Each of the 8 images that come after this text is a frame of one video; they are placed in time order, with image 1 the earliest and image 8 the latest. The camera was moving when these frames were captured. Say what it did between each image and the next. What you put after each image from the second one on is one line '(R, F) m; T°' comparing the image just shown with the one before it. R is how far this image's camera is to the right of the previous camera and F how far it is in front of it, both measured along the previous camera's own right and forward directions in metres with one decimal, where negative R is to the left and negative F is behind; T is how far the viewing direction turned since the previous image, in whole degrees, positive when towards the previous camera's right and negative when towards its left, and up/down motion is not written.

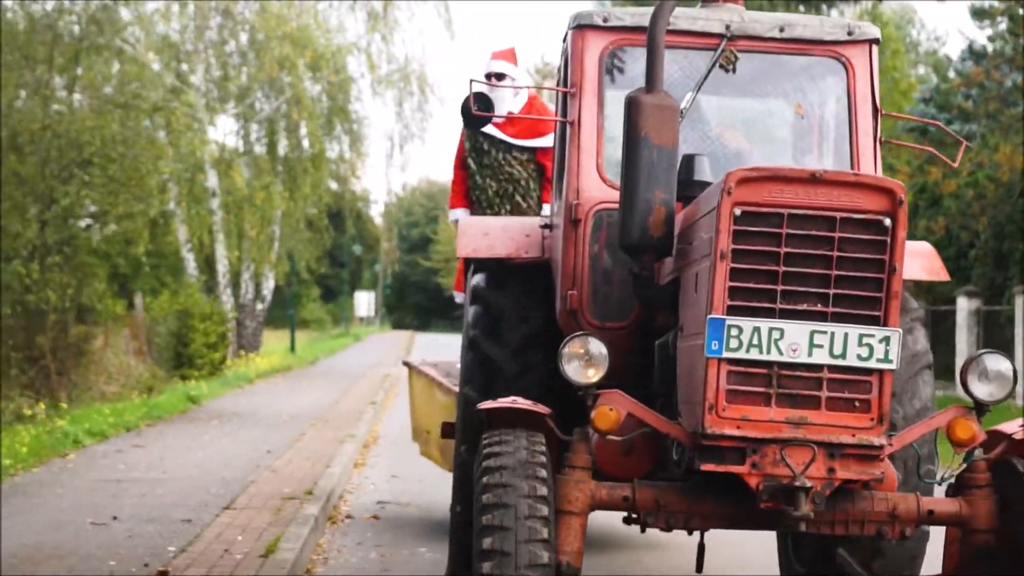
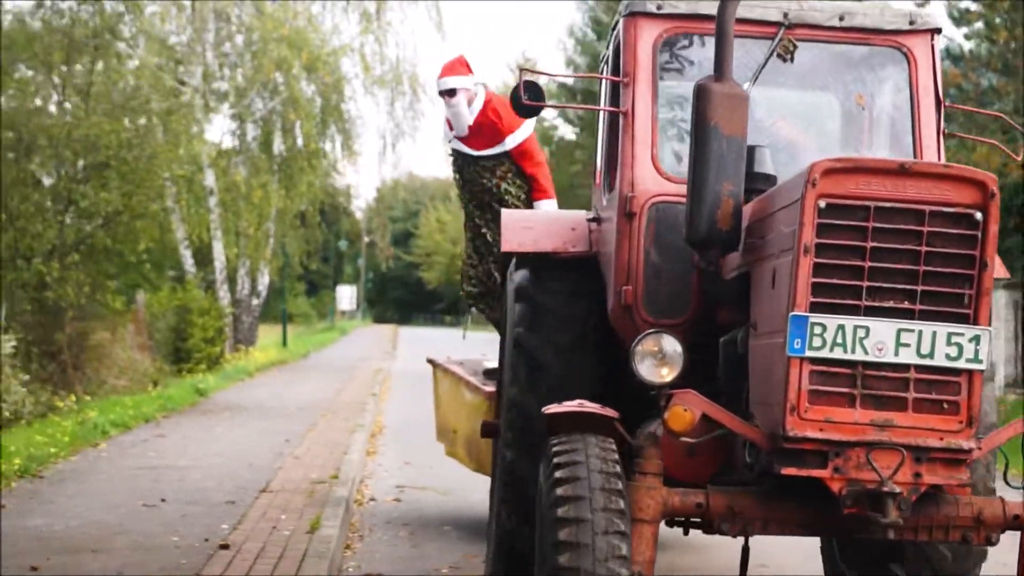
(-0.2, -0.6) m; +1°
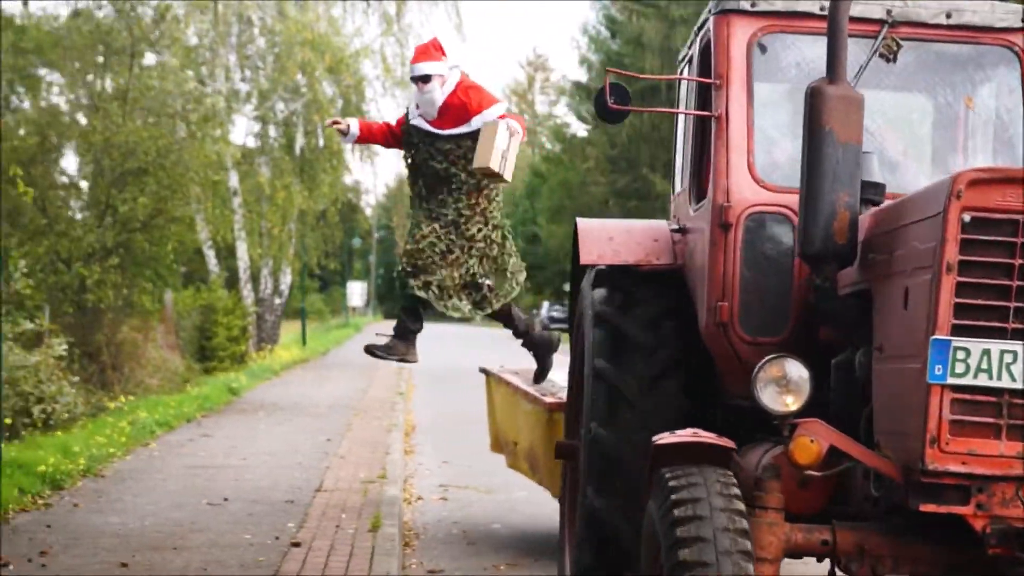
(-0.2, -0.3) m; 0°
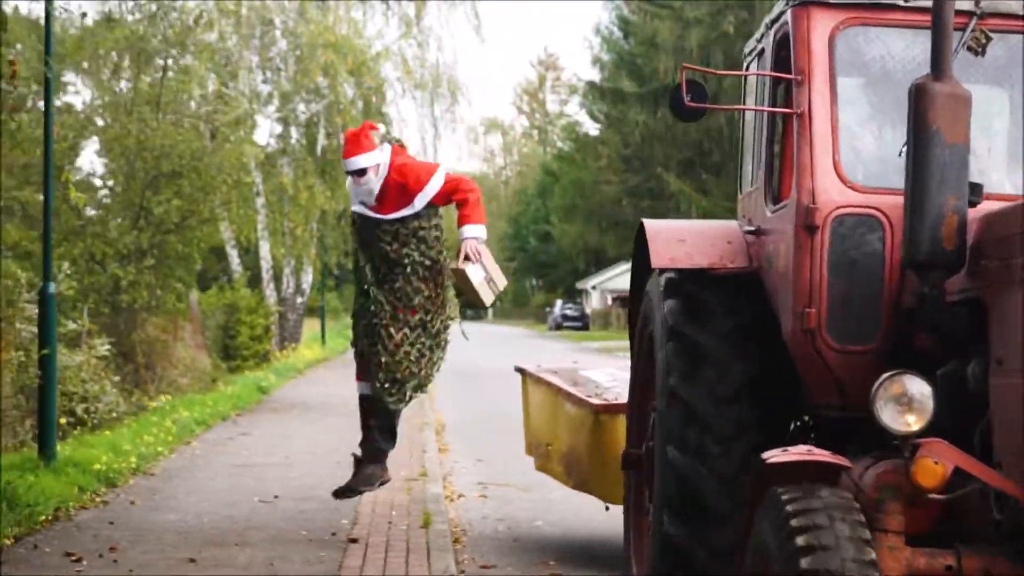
(-0.2, -0.2) m; 0°
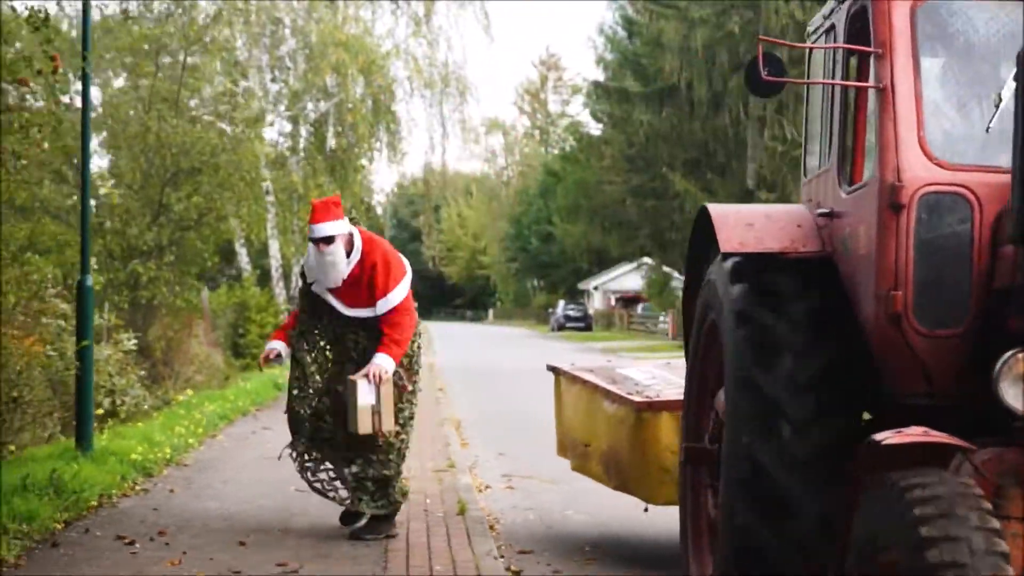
(-0.2, -0.1) m; 0°
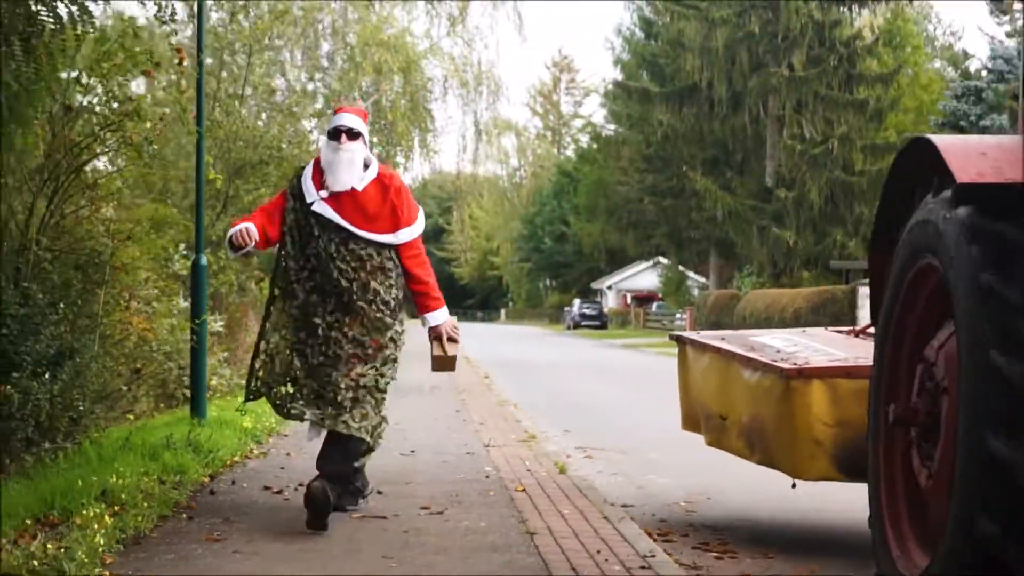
(-0.4, -0.6) m; 0°
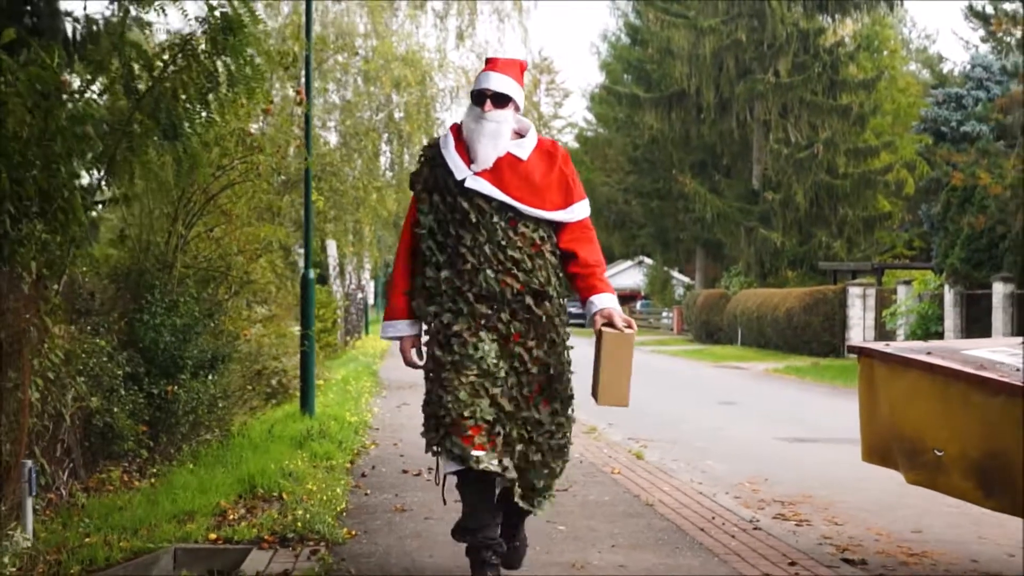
(-0.6, -1.3) m; +1°
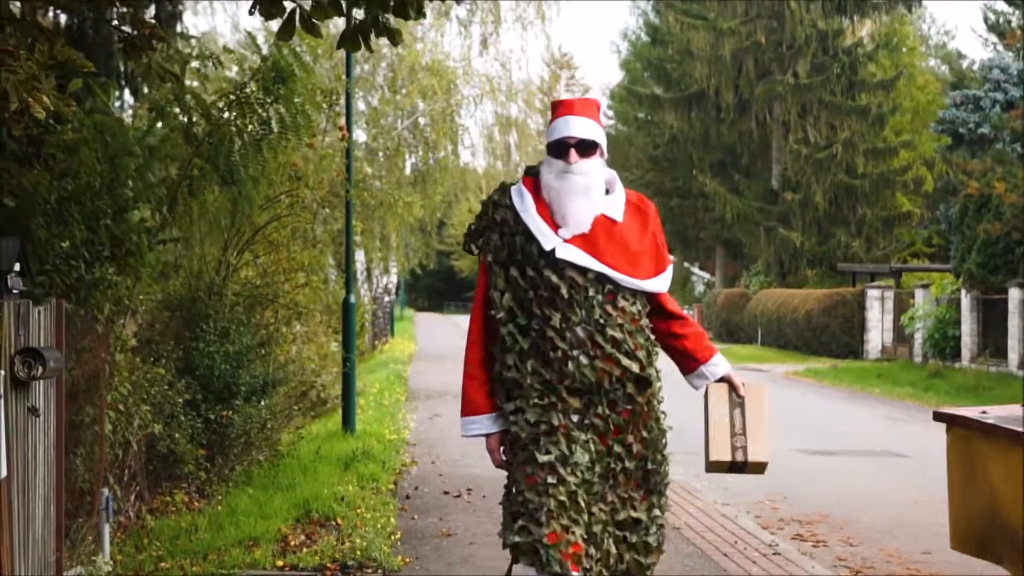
(-0.1, -0.5) m; -1°
